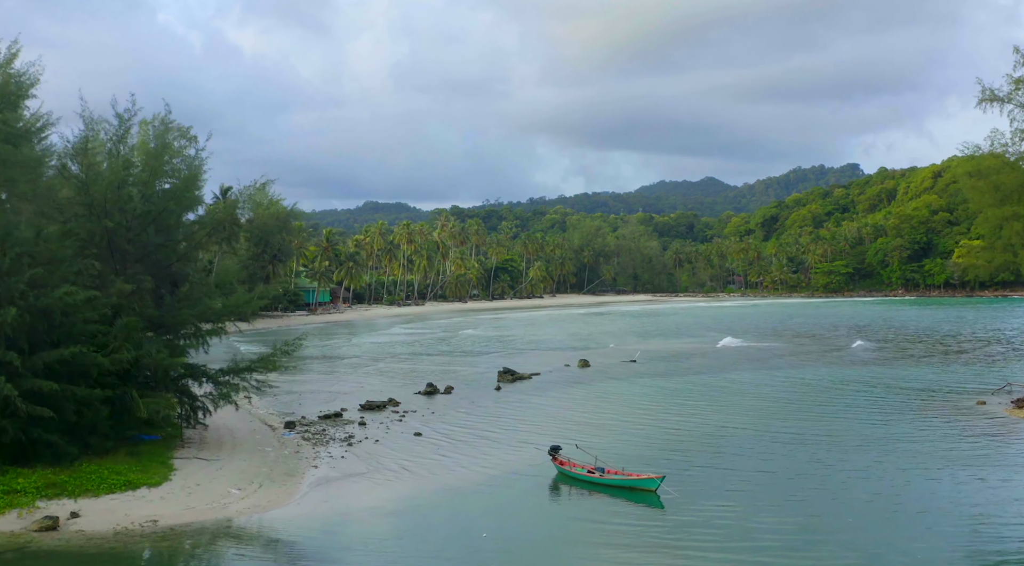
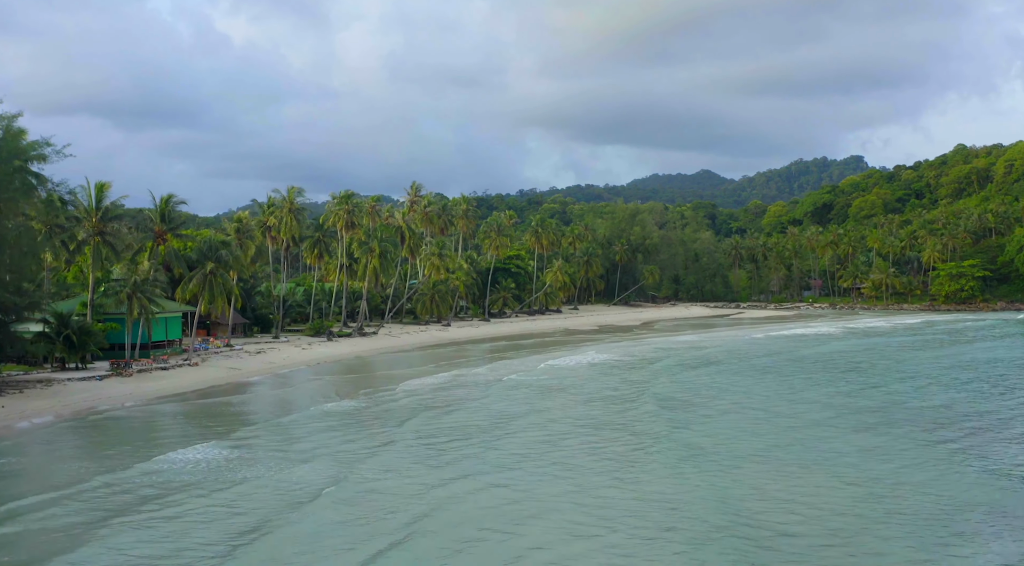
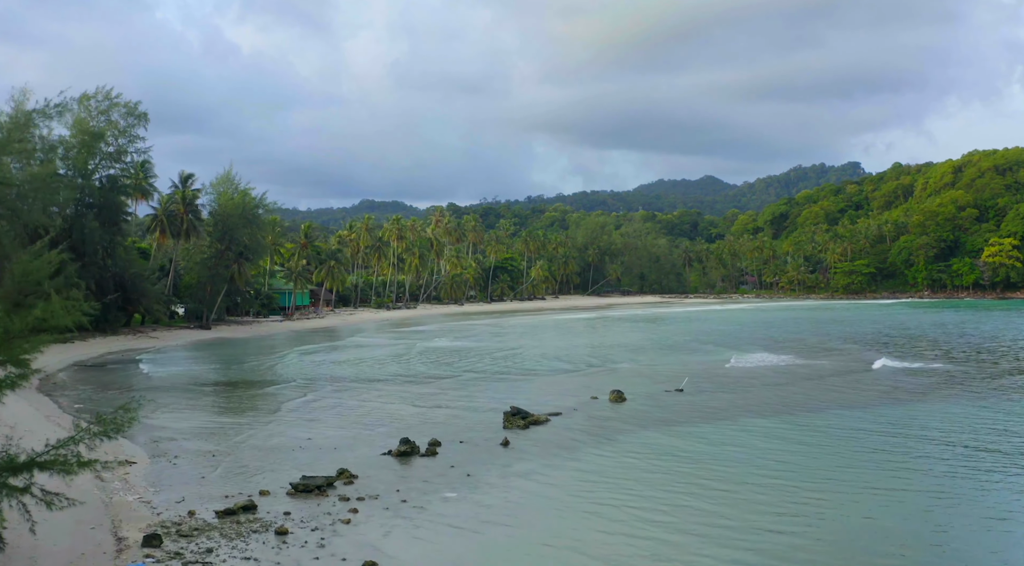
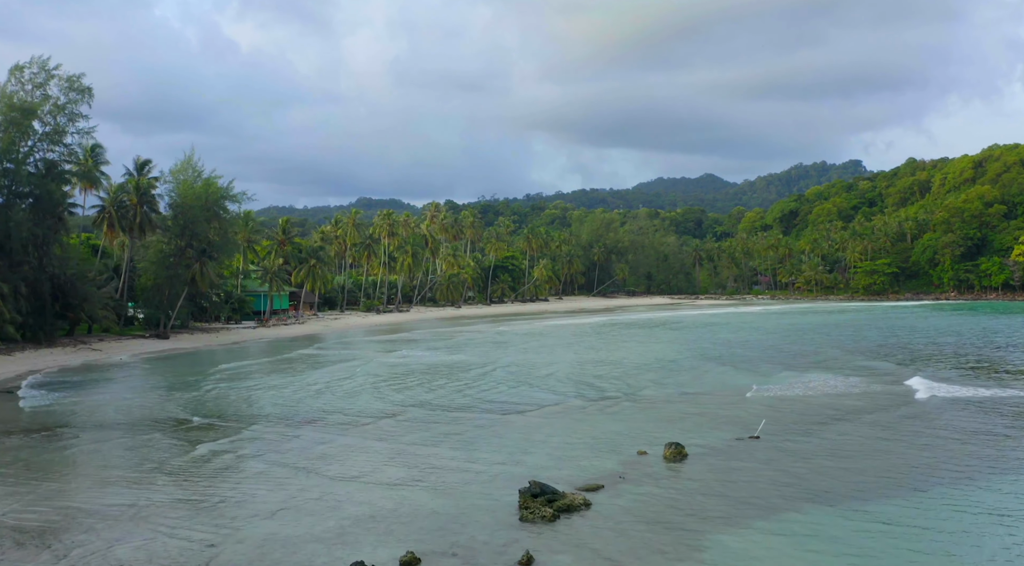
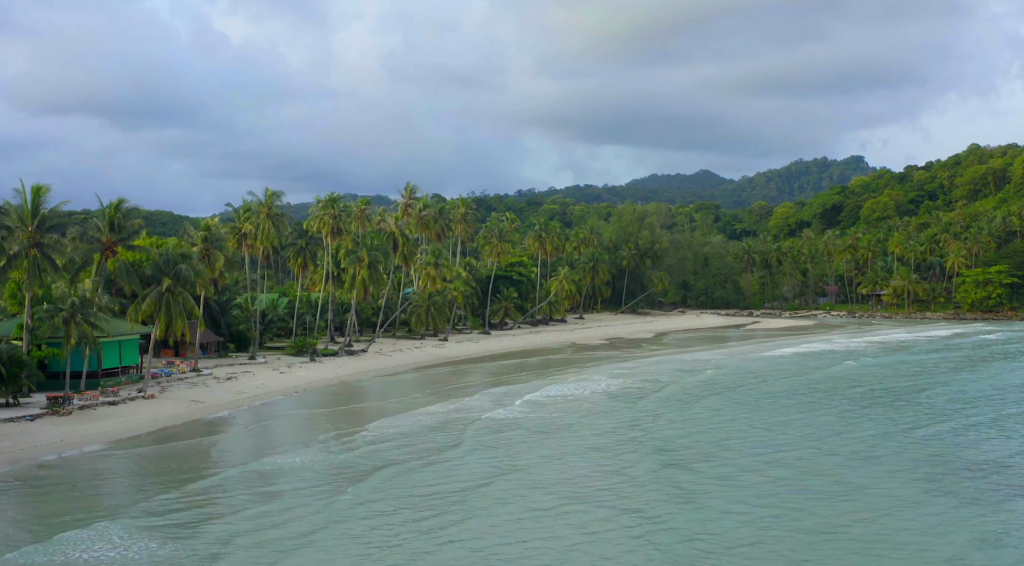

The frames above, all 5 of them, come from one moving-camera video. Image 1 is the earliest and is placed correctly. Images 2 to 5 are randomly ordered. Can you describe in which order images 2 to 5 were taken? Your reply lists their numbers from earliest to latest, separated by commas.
3, 4, 2, 5
